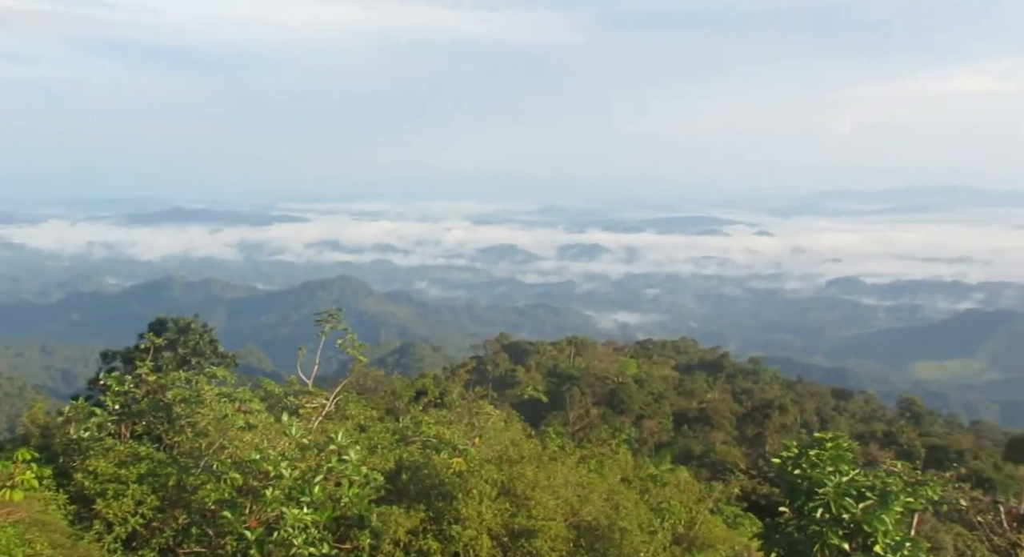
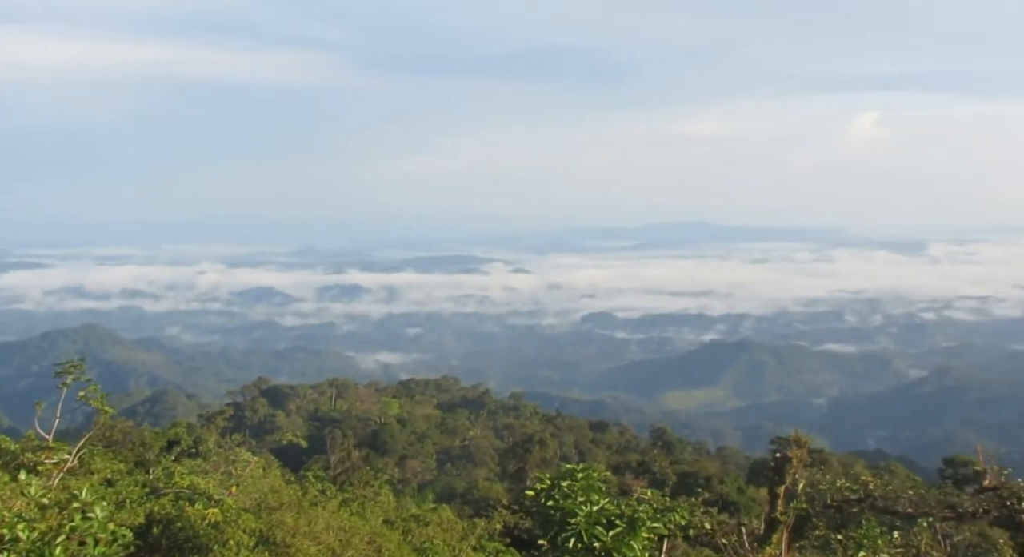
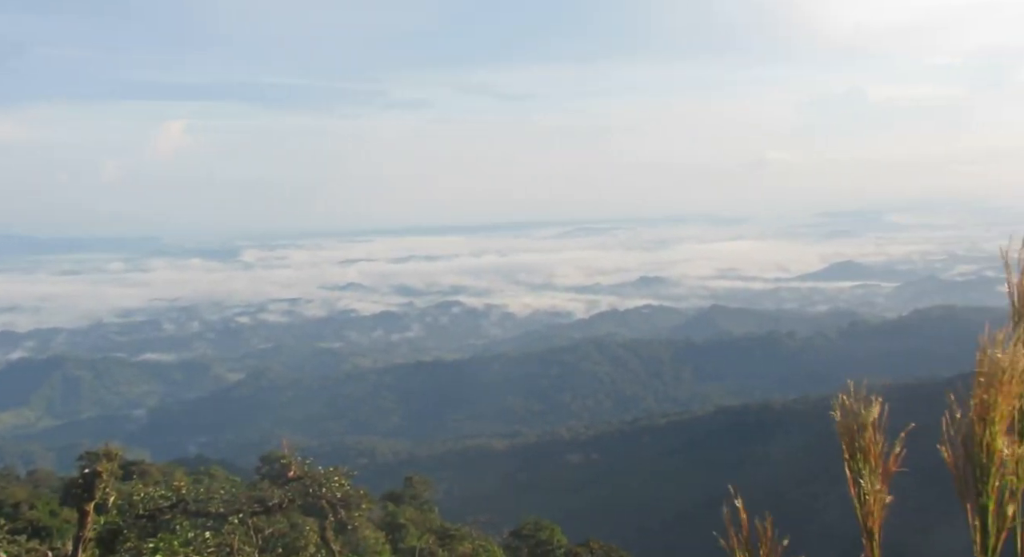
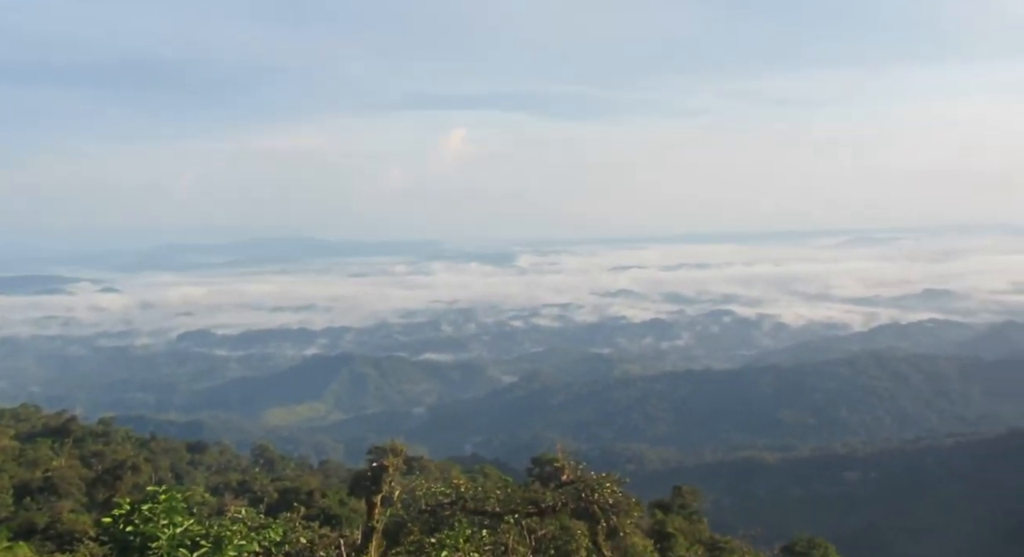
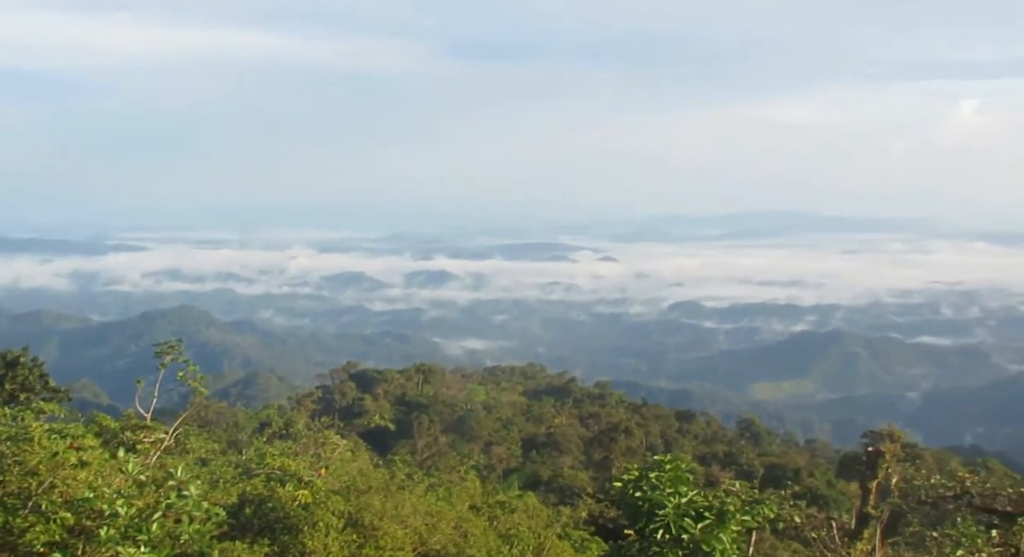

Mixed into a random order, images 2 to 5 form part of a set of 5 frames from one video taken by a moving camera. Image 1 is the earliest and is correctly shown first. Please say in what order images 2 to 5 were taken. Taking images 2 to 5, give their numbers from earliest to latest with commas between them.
5, 2, 4, 3
